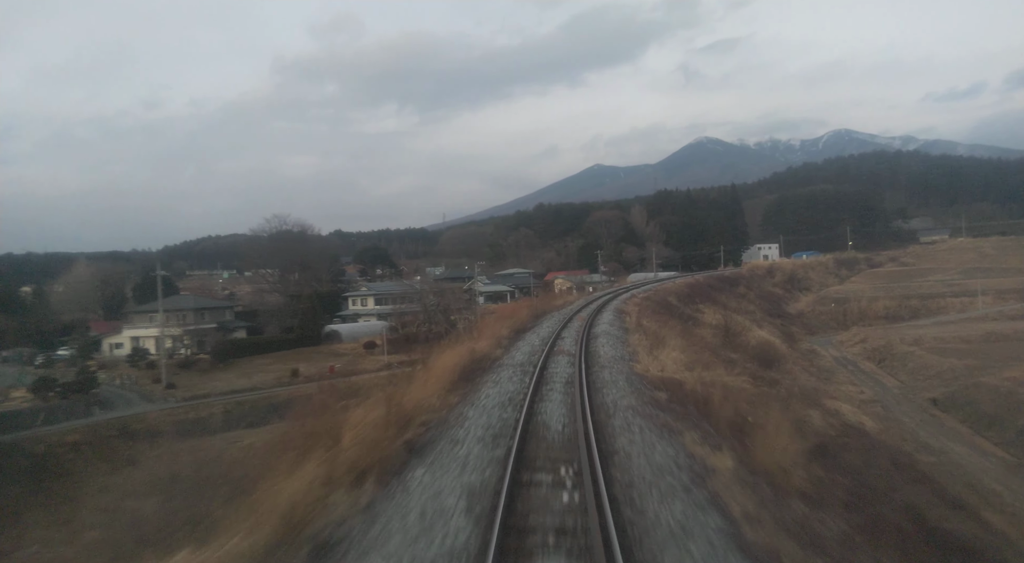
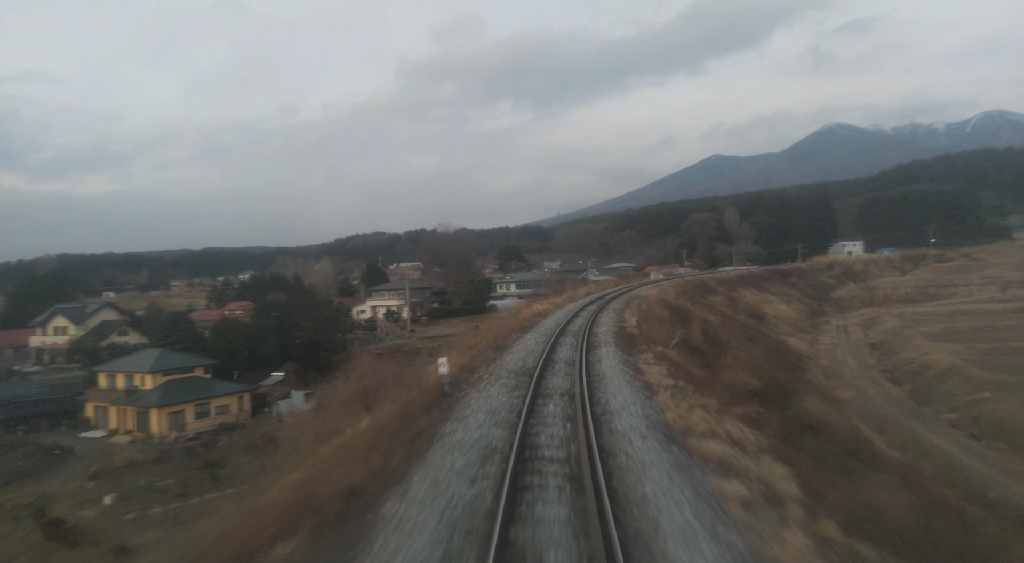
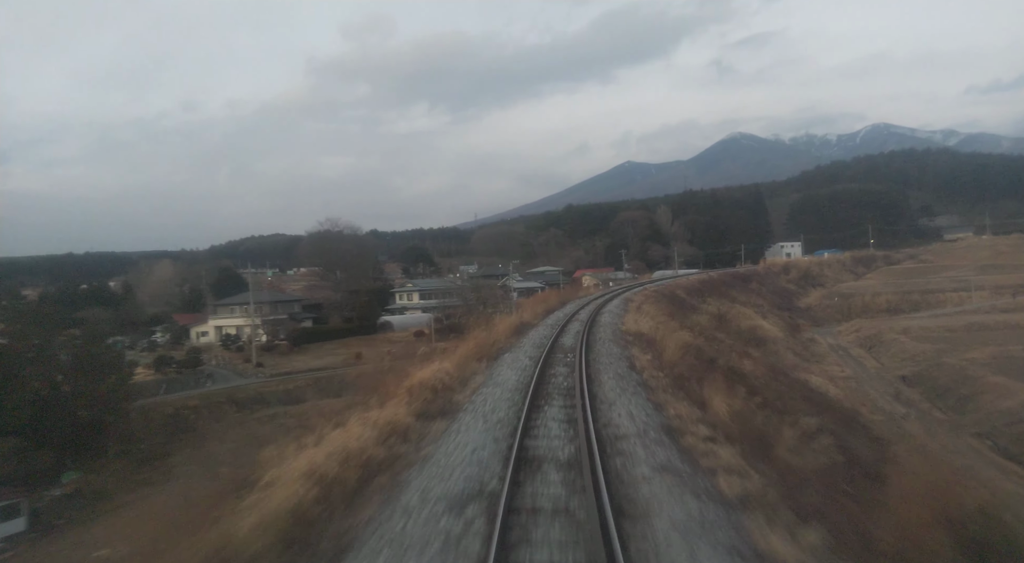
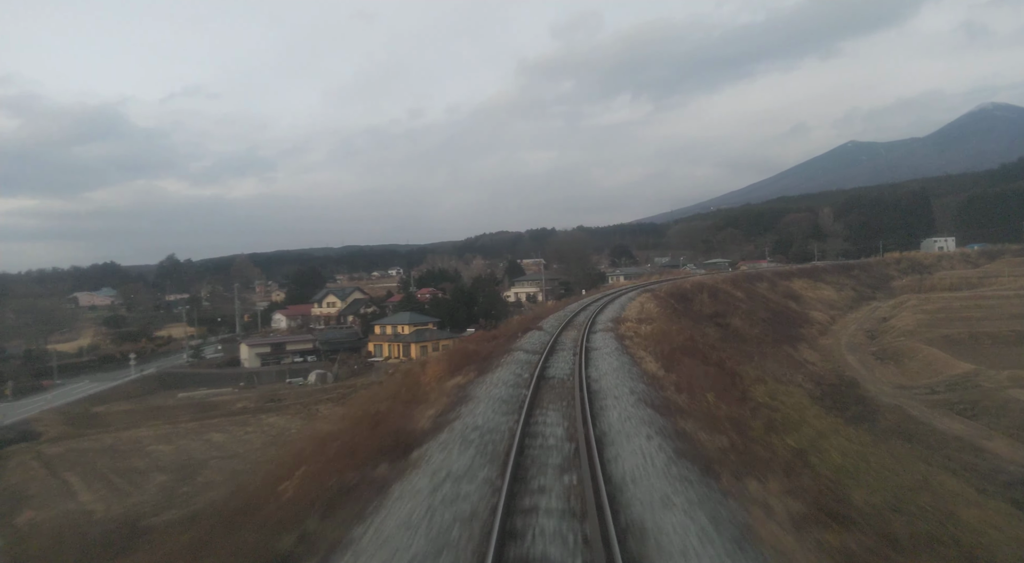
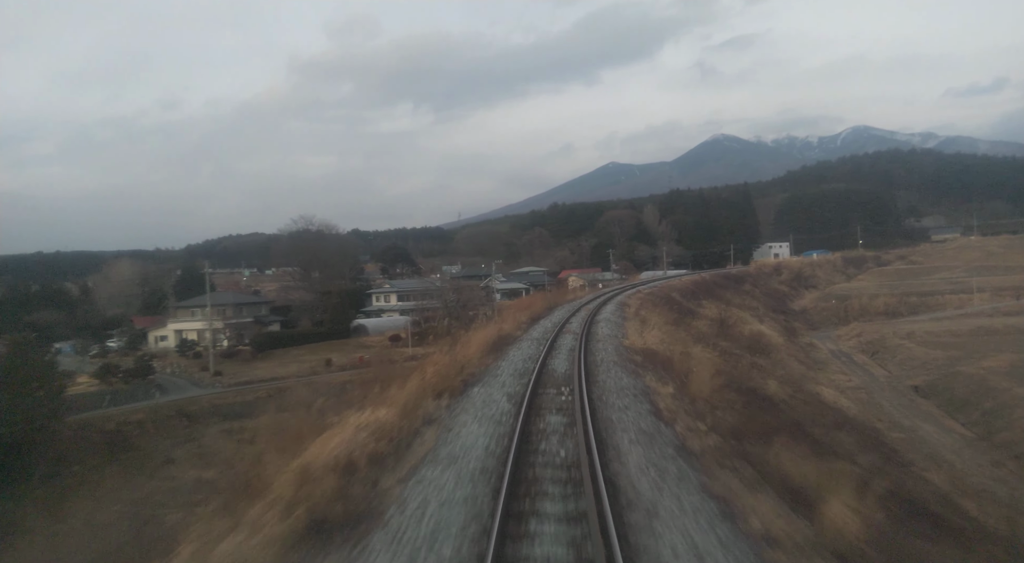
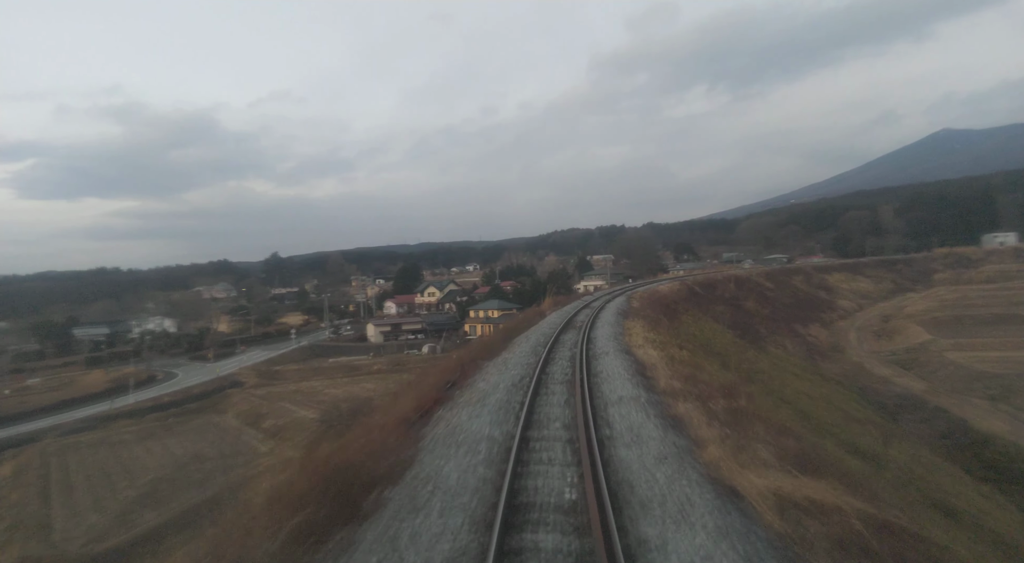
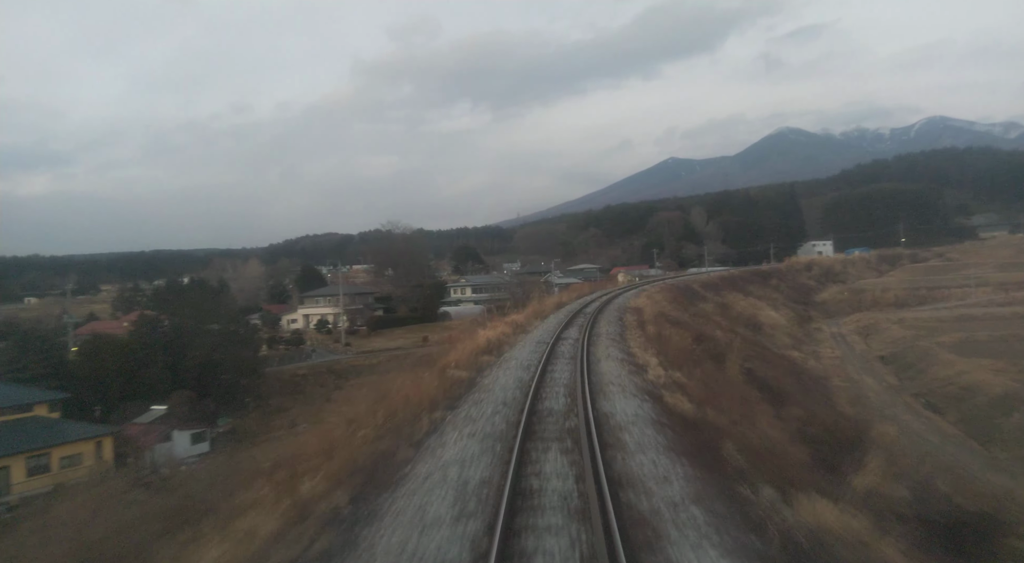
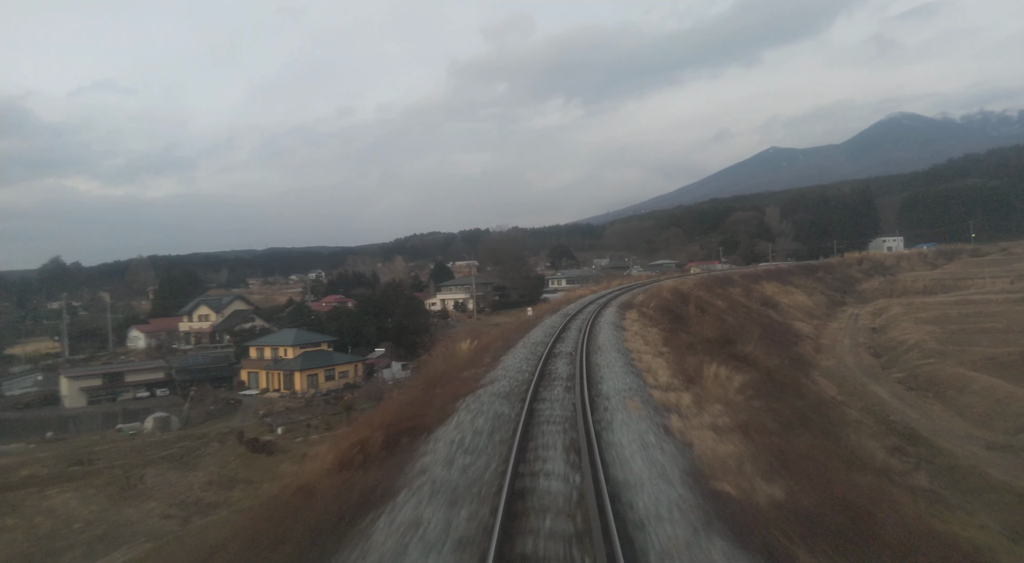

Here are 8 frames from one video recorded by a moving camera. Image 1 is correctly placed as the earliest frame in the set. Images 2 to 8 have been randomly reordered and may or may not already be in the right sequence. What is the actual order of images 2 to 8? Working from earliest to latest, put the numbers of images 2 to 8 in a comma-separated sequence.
5, 3, 7, 2, 8, 4, 6
